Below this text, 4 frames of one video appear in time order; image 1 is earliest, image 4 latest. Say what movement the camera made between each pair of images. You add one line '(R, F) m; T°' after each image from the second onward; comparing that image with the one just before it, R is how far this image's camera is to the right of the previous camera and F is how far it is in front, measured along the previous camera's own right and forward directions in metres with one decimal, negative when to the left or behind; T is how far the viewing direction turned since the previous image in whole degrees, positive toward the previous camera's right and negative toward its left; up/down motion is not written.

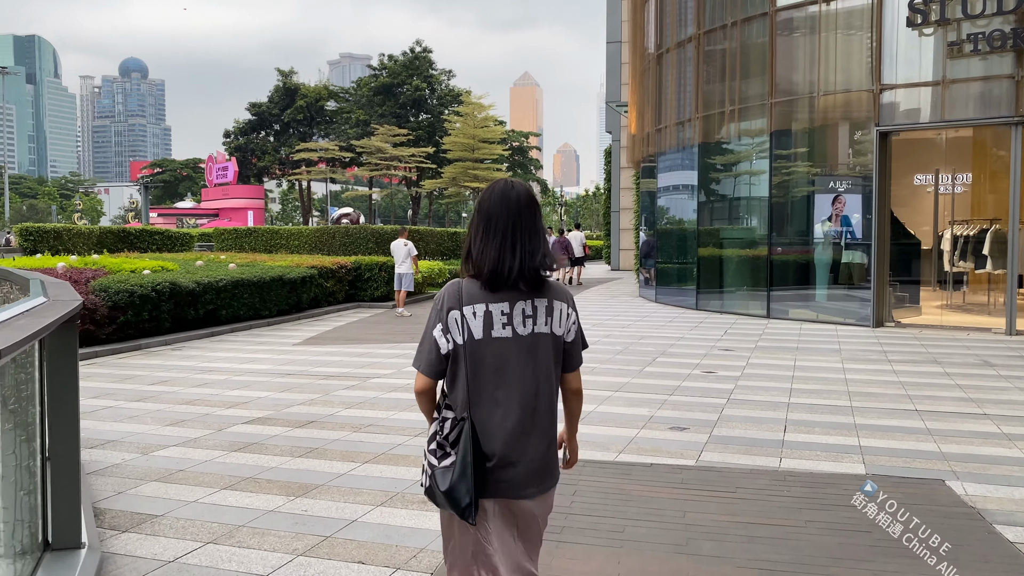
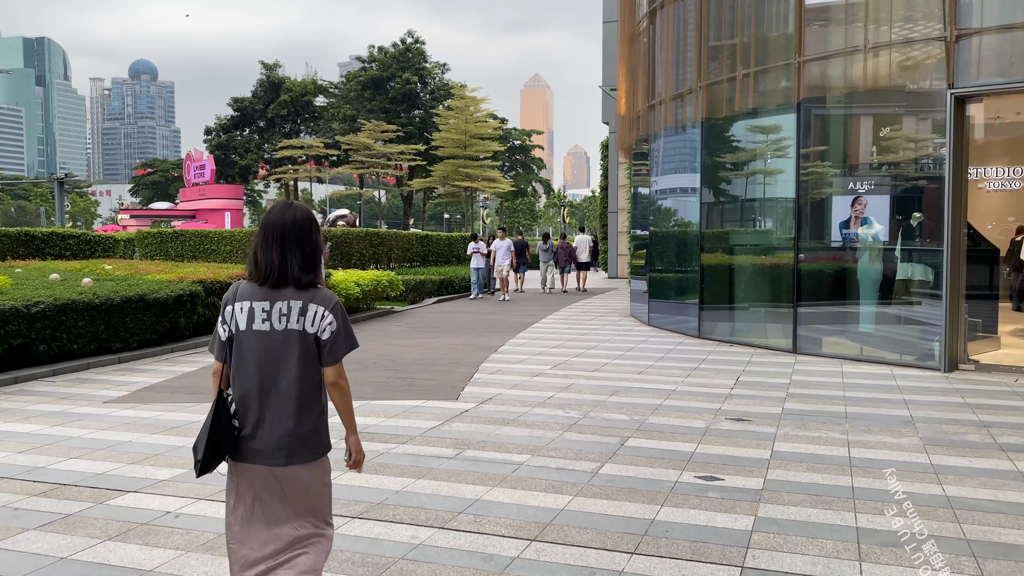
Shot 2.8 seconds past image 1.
(+0.9, +3.5) m; -1°
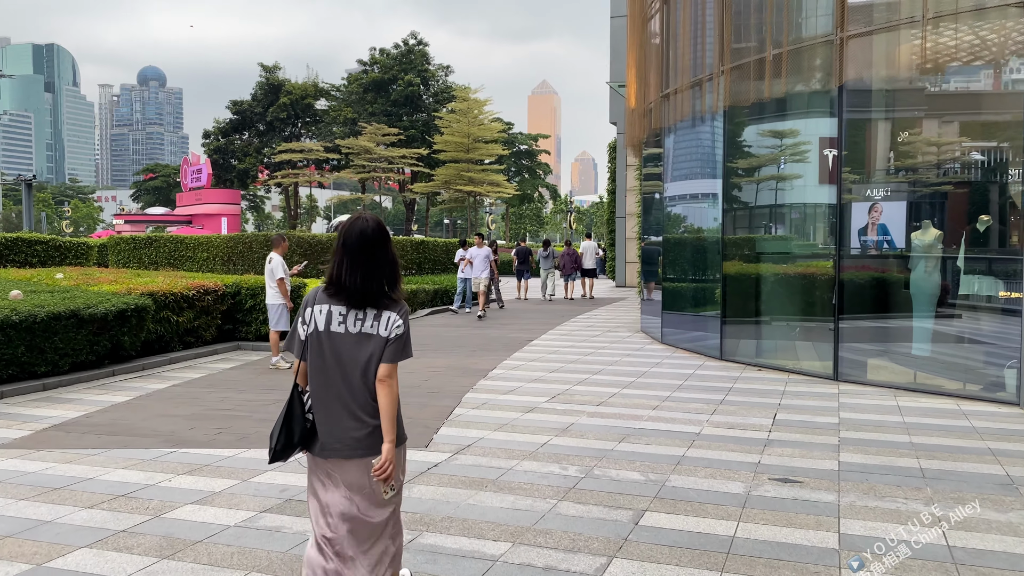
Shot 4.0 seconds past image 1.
(+0.2, +1.5) m; -1°
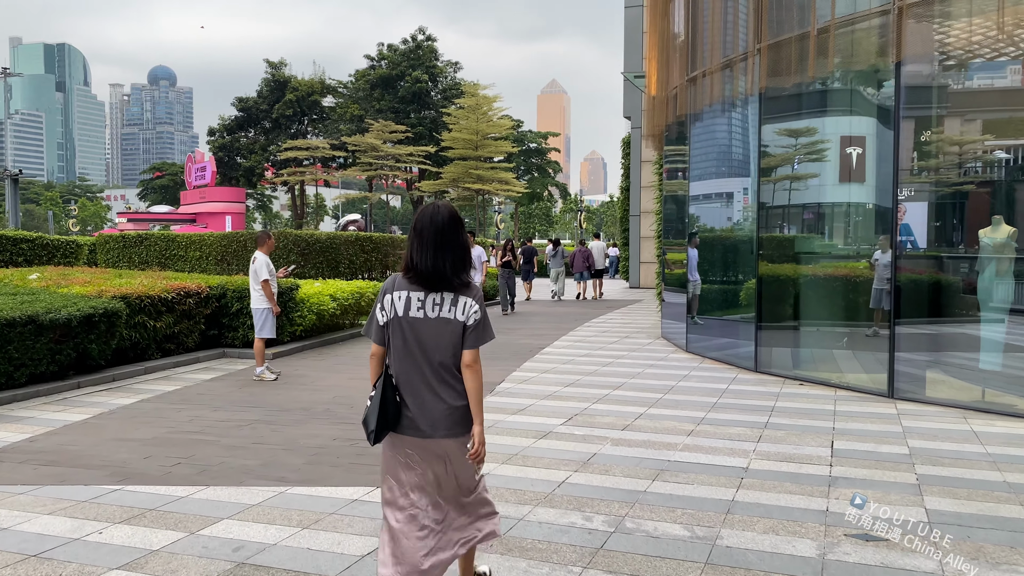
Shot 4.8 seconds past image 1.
(0.0, +1.0) m; -1°
